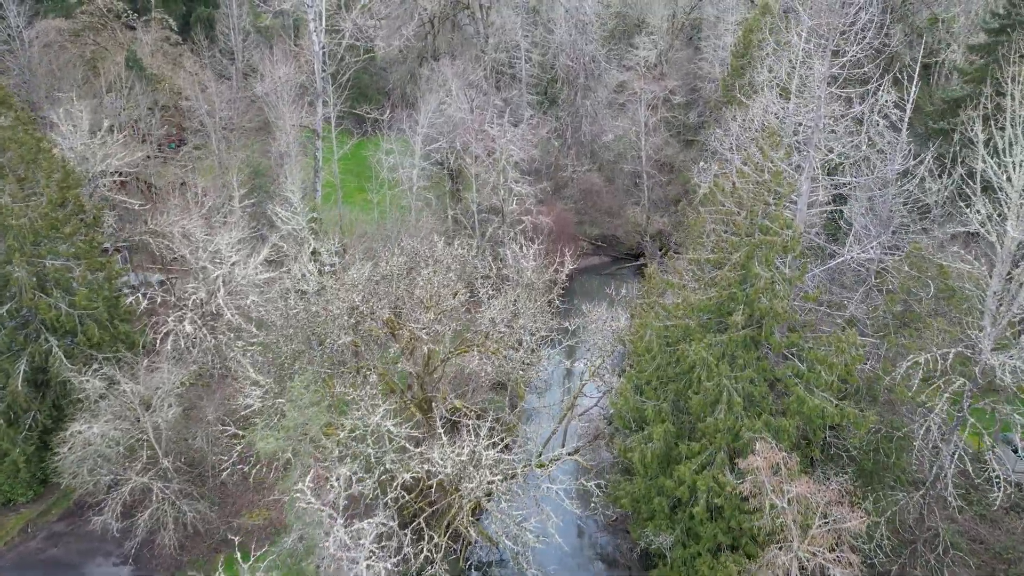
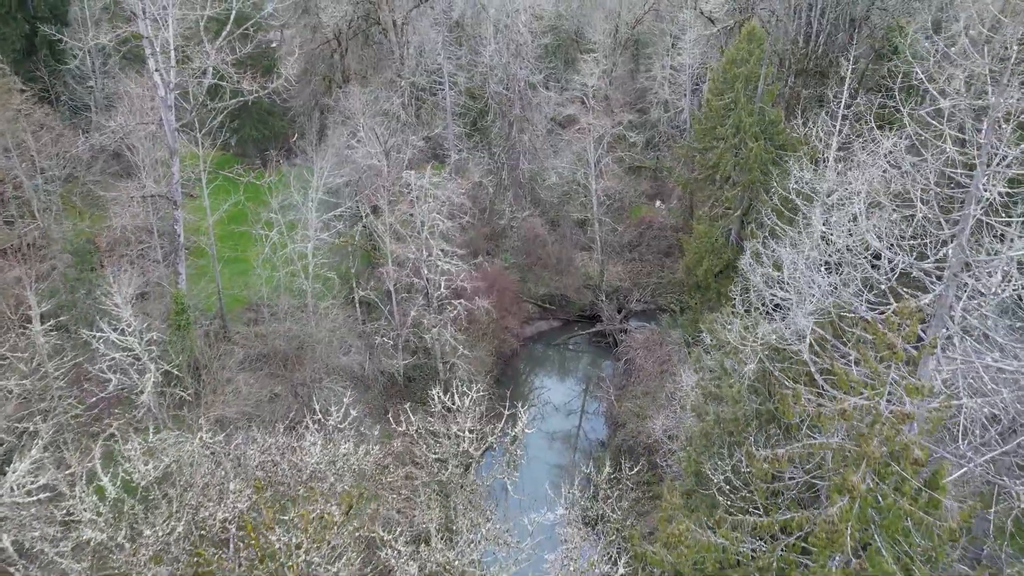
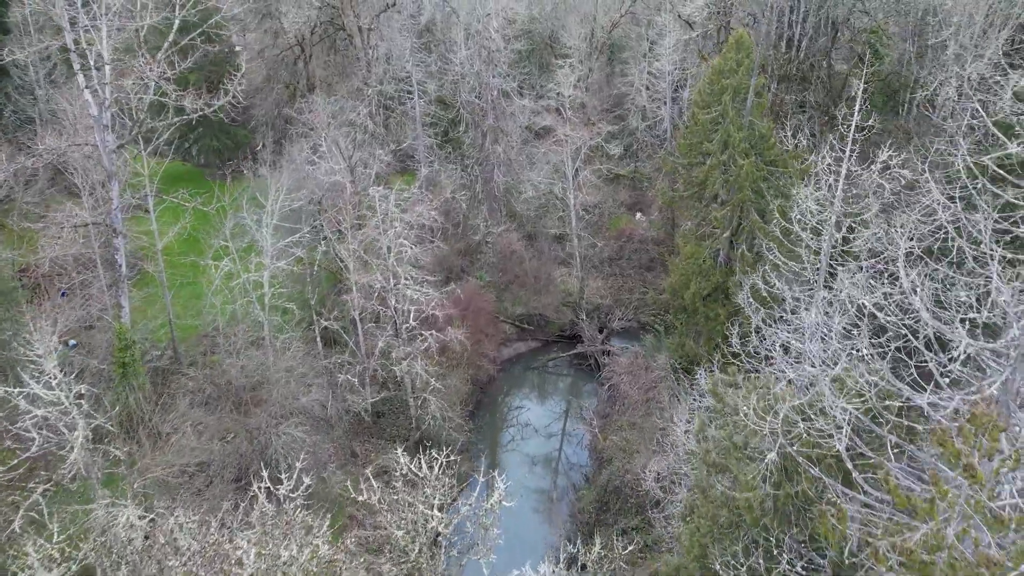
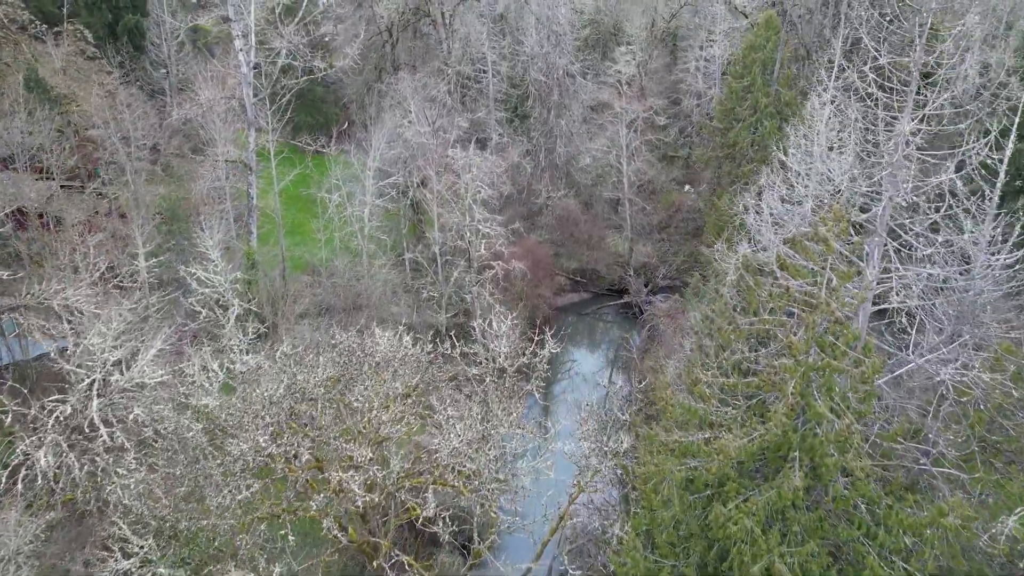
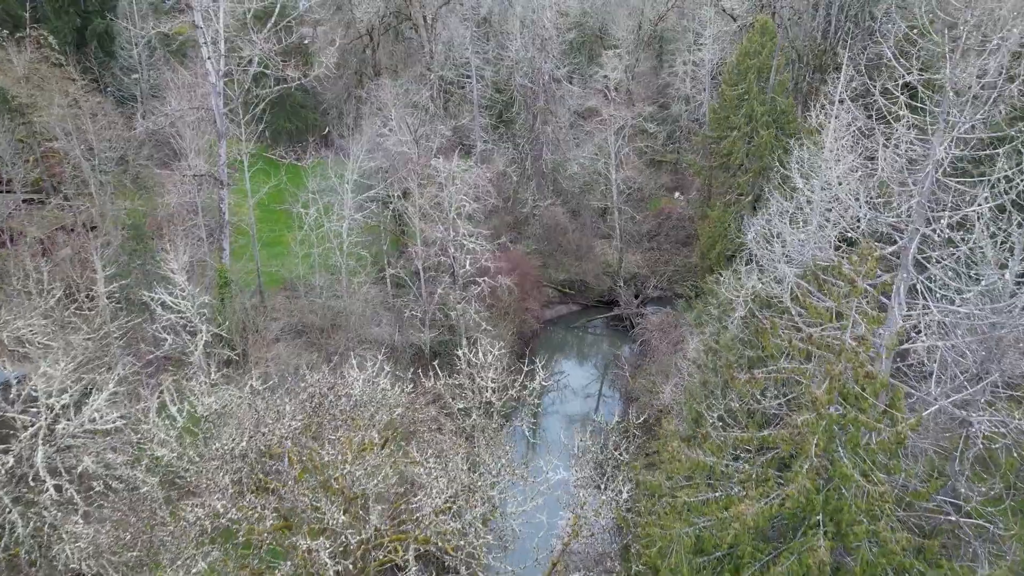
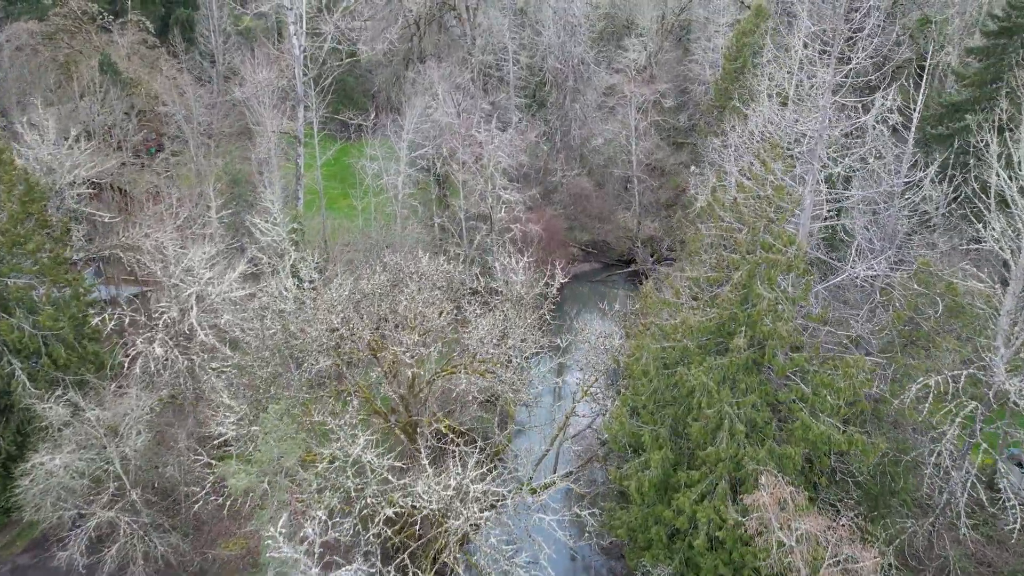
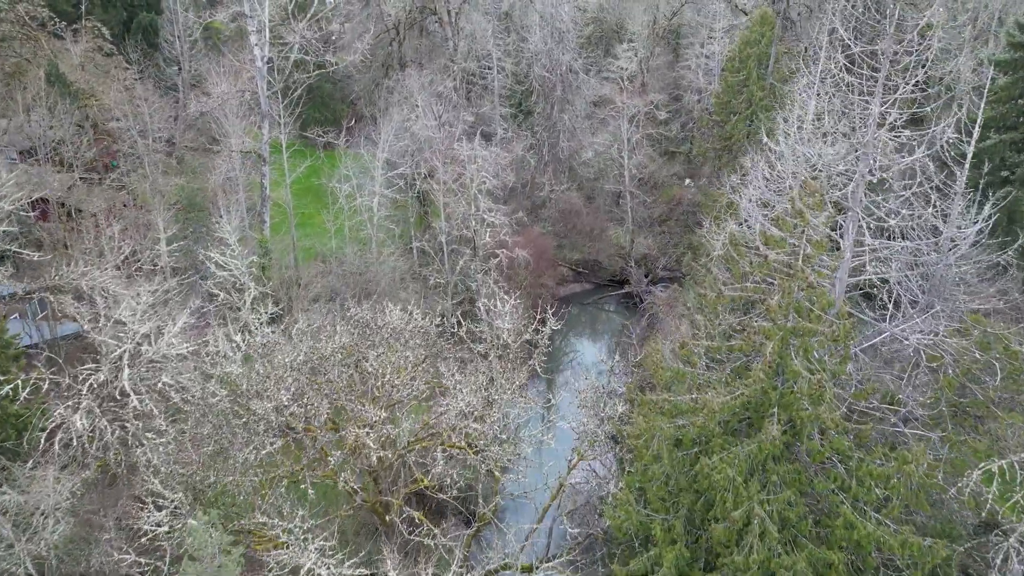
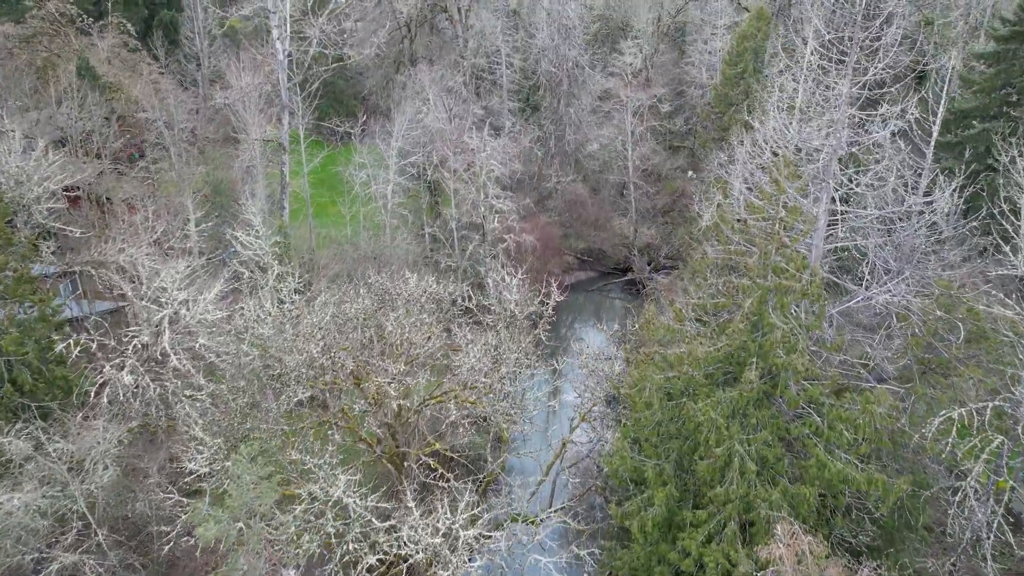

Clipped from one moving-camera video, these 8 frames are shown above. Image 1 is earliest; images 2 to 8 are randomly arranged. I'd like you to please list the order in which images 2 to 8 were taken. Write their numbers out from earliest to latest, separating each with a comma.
6, 8, 7, 4, 5, 2, 3
